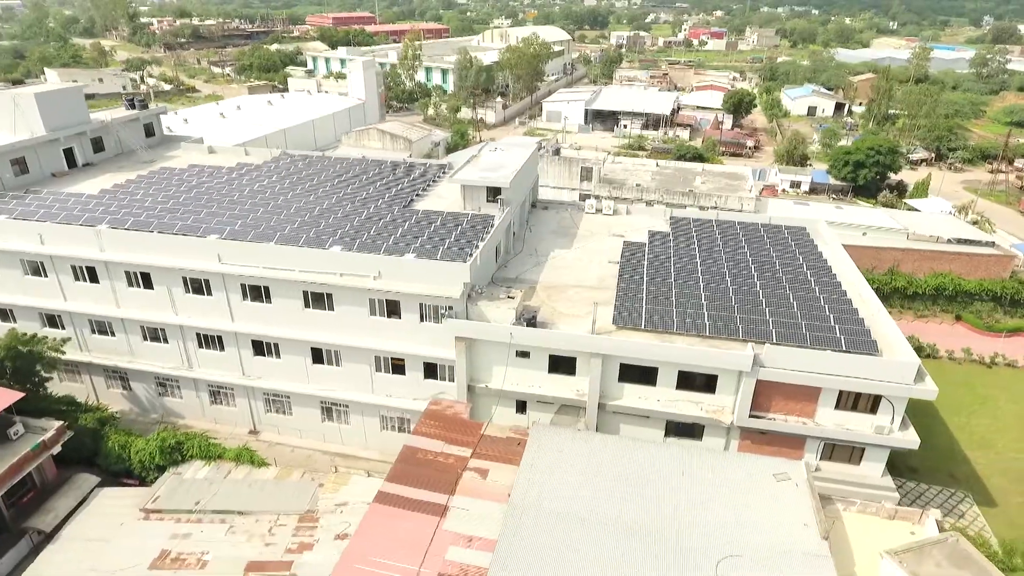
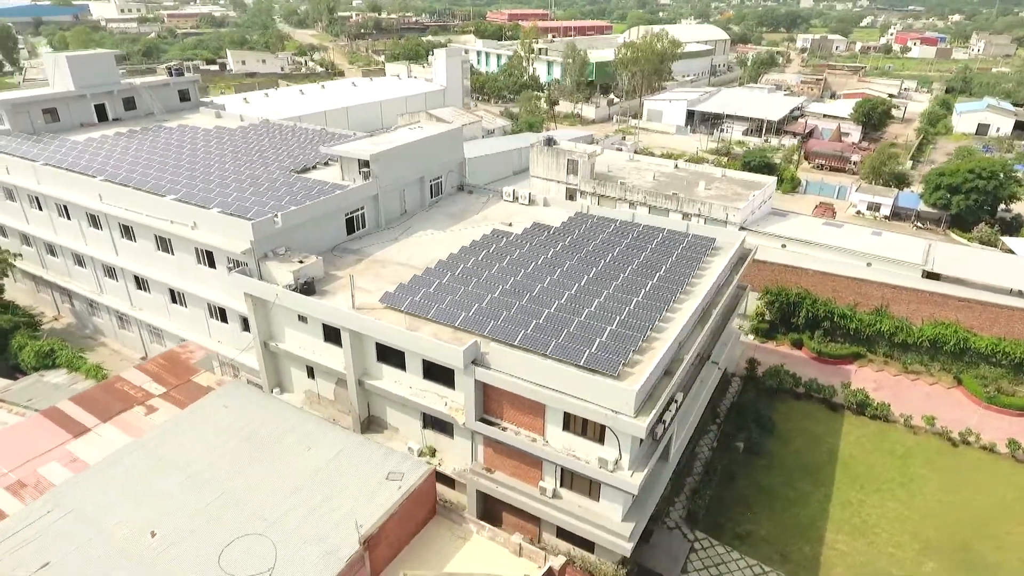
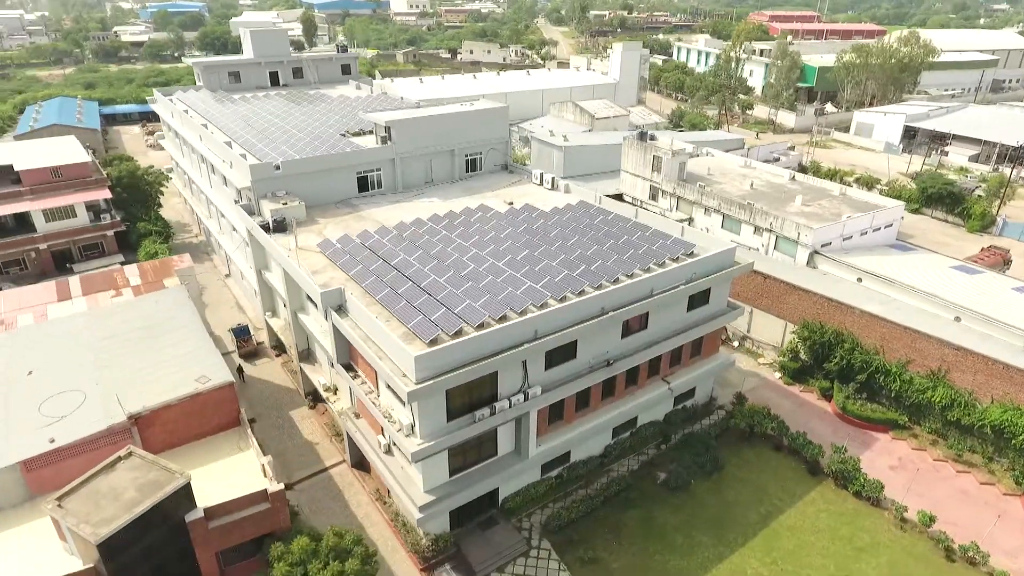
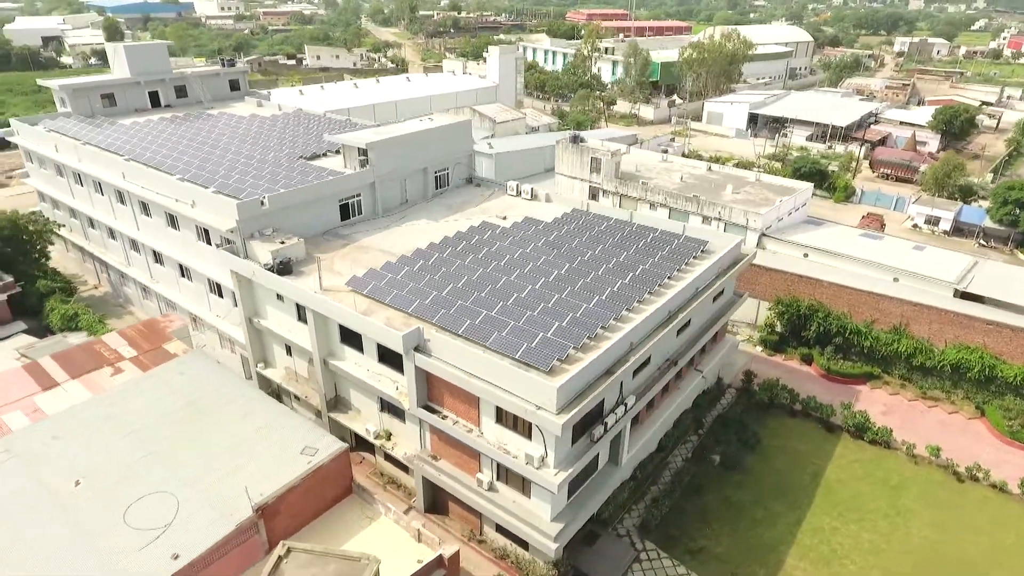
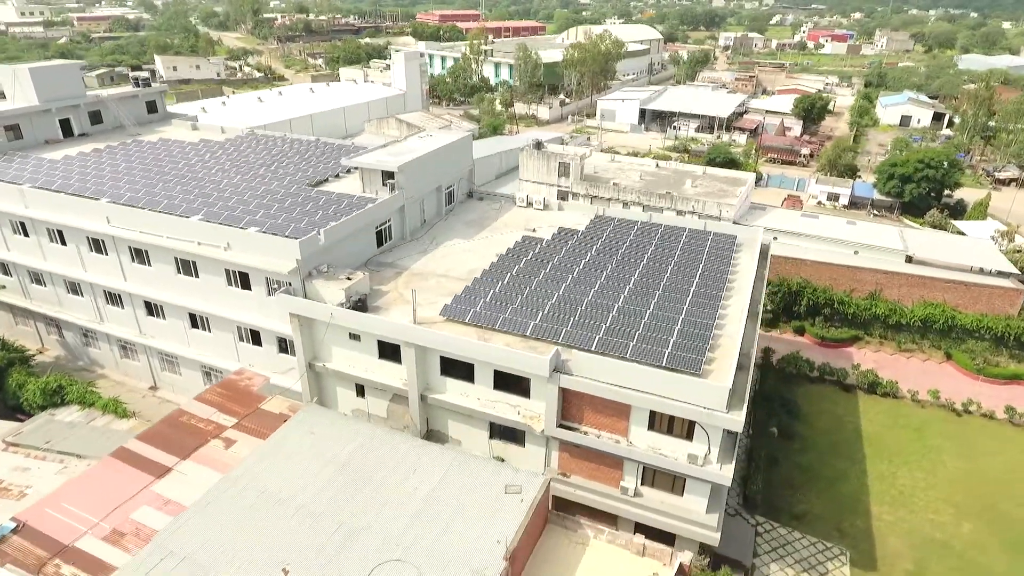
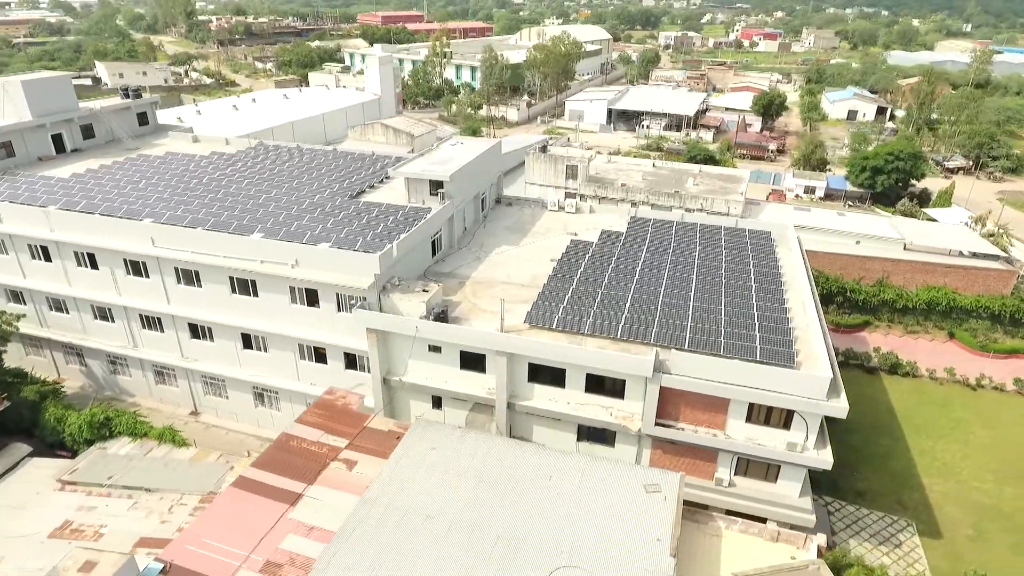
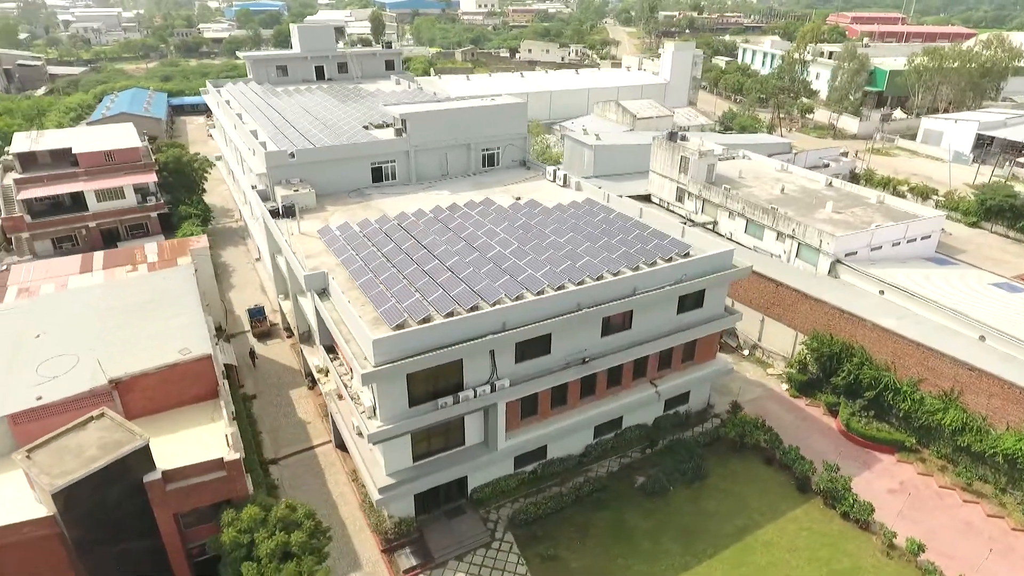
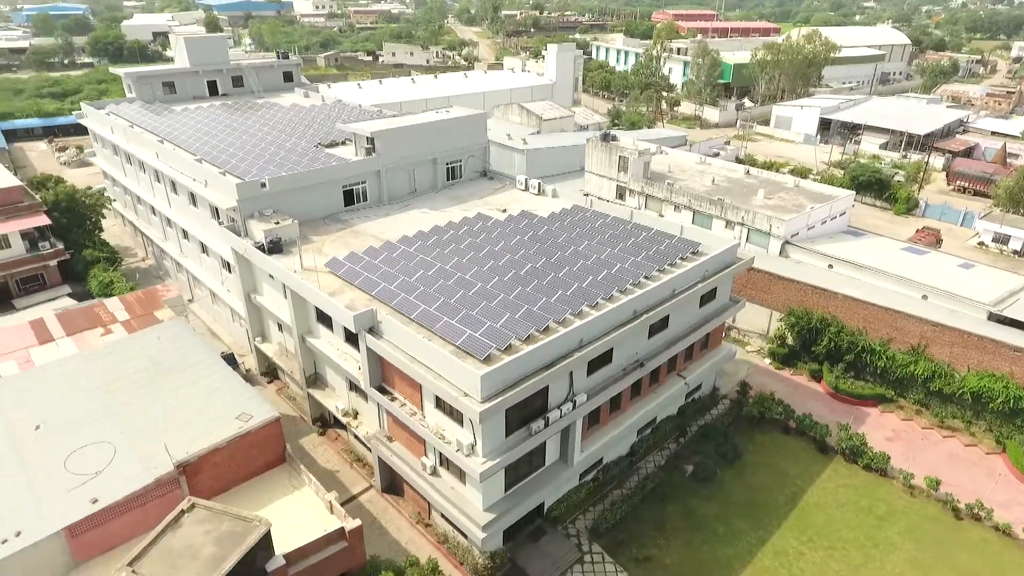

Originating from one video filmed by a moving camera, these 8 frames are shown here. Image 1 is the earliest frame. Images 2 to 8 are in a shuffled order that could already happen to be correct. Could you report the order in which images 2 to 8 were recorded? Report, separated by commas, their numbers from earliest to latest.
6, 5, 2, 4, 8, 3, 7
